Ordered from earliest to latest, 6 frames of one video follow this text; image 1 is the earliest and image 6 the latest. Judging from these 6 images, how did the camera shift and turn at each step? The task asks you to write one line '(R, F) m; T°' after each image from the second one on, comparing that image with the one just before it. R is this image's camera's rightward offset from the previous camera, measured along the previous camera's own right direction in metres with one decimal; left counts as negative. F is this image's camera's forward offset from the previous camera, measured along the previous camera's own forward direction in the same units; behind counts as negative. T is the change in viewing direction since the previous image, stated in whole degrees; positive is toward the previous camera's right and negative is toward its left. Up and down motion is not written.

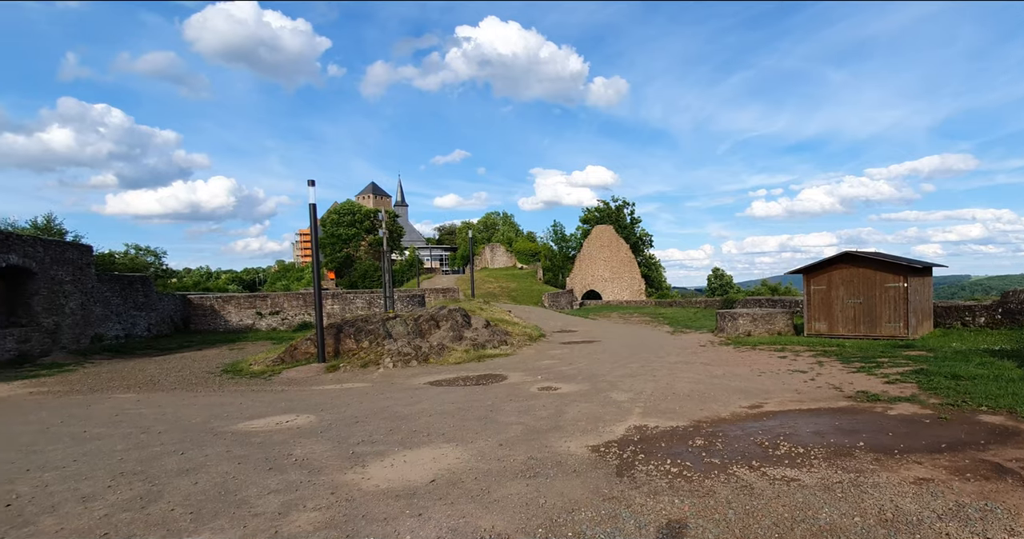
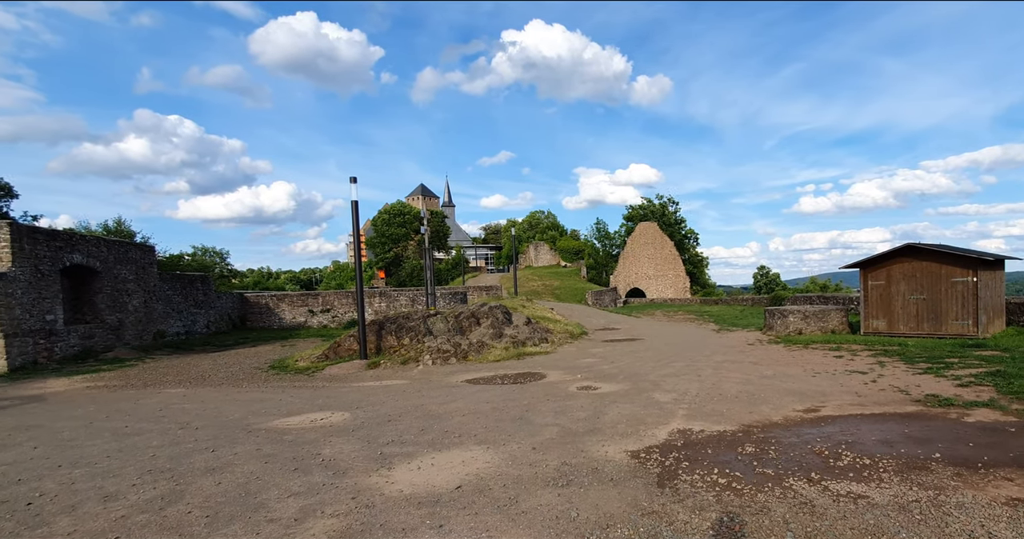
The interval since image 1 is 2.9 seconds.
(+0.1, +0.3) m; -4°
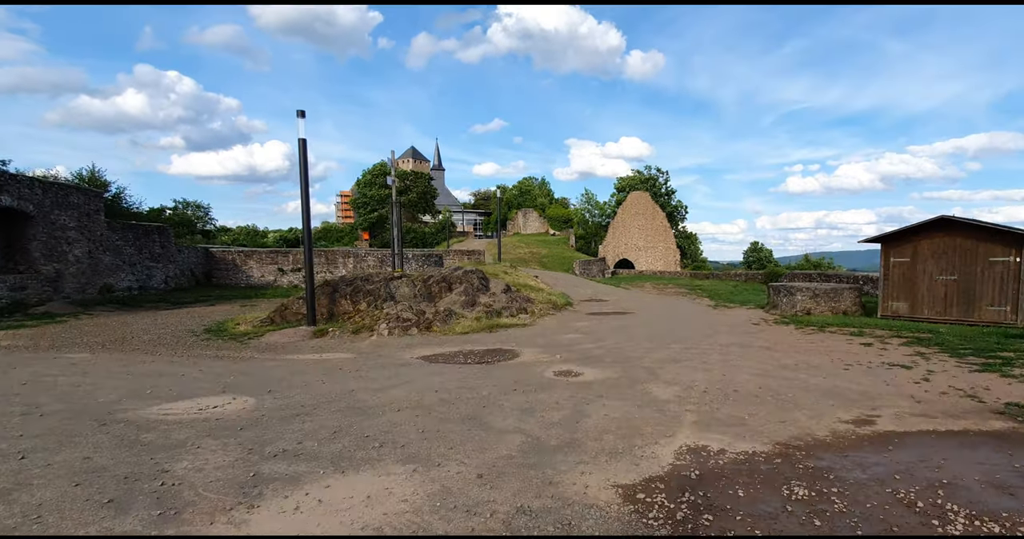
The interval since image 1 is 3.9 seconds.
(+0.3, +1.8) m; +1°
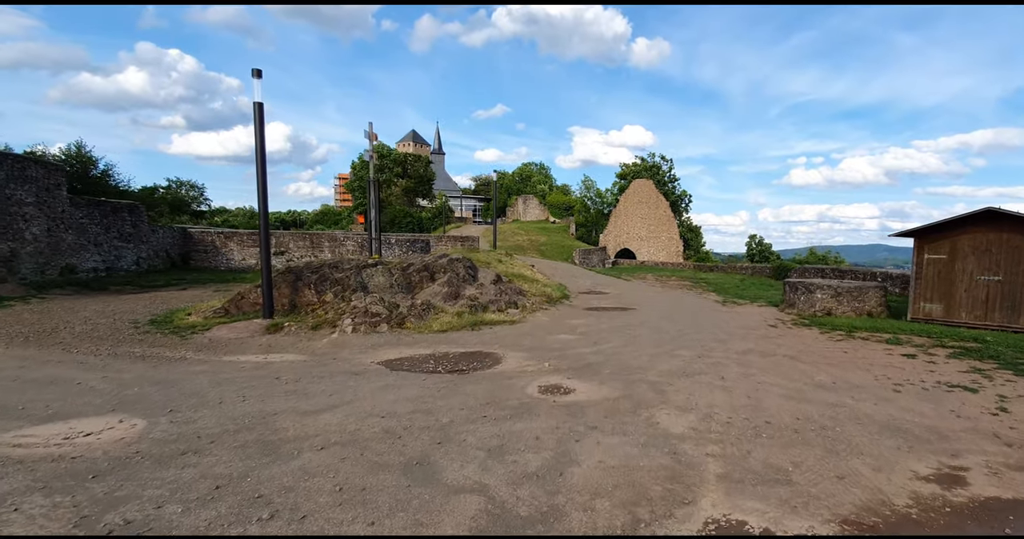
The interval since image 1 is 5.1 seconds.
(+0.2, +1.4) m; 0°
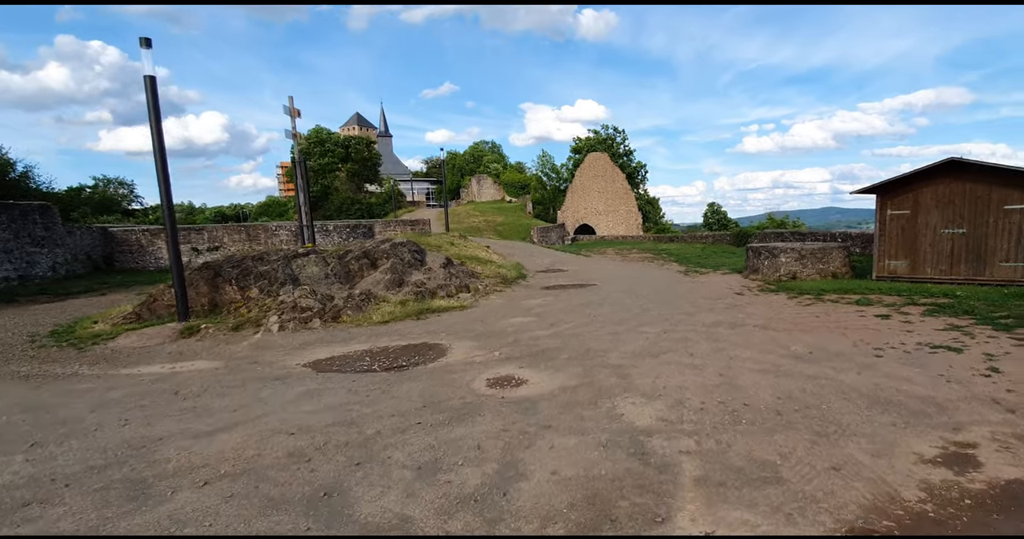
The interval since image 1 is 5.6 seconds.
(+0.2, +0.8) m; +3°
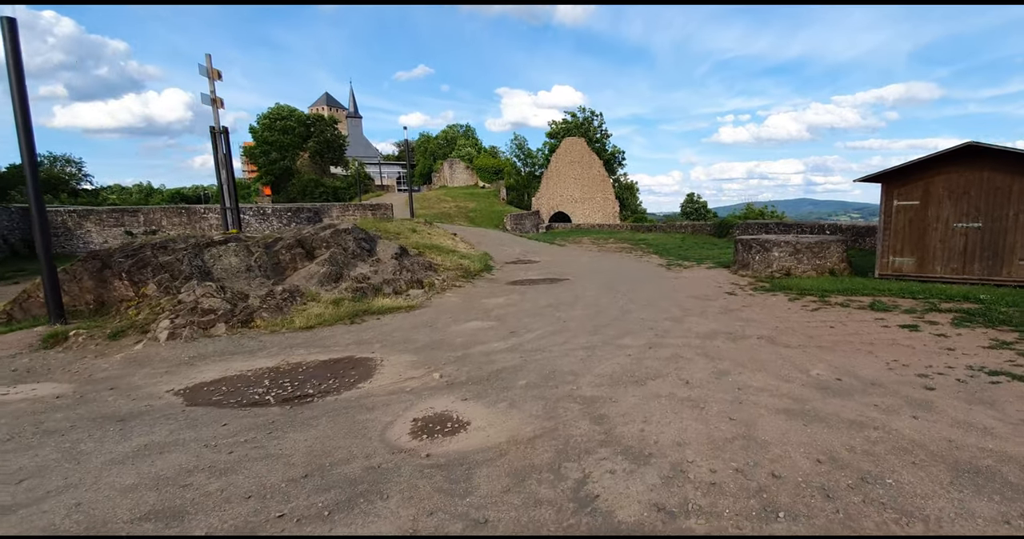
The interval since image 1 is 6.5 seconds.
(+0.3, +1.4) m; +2°
